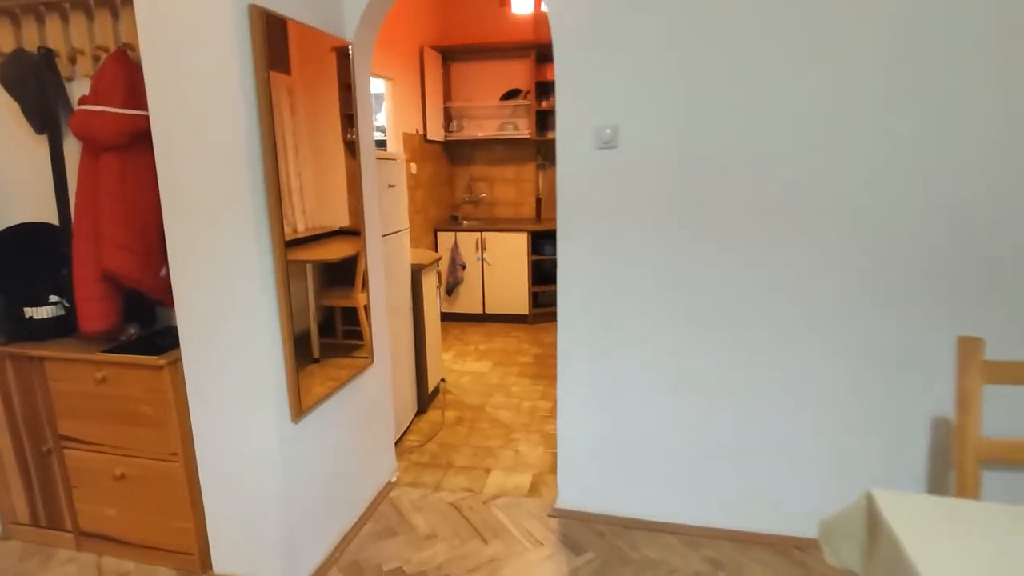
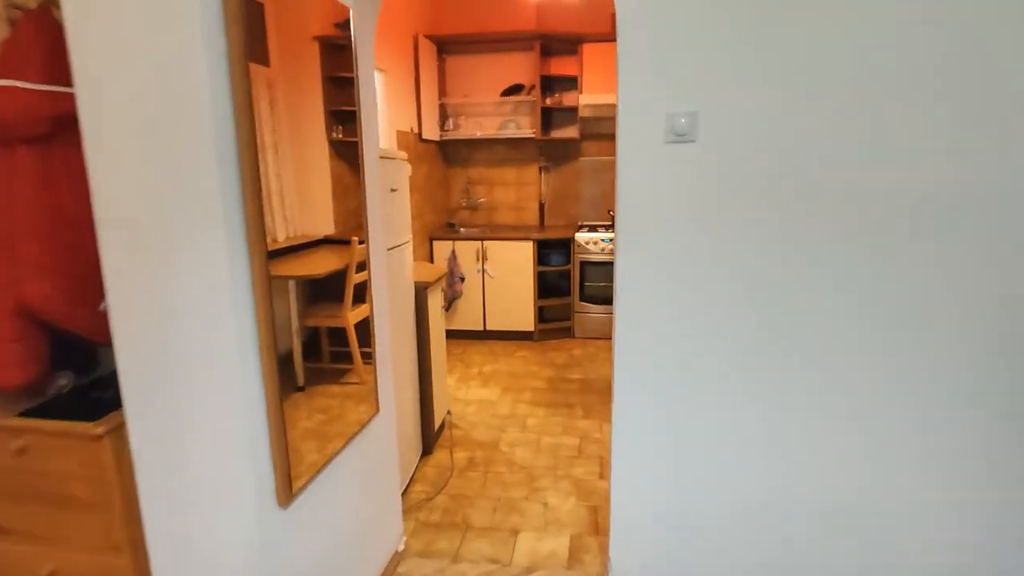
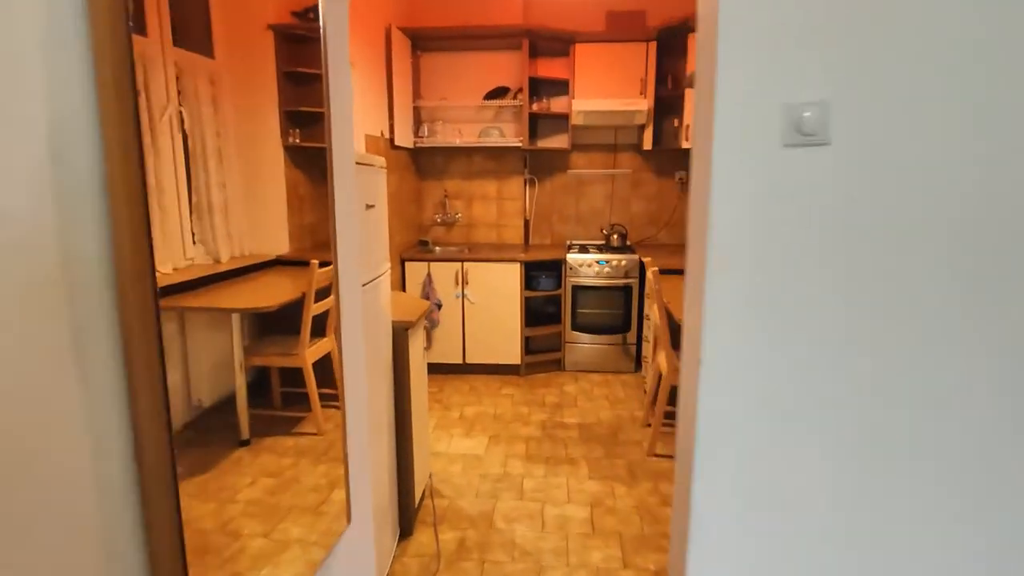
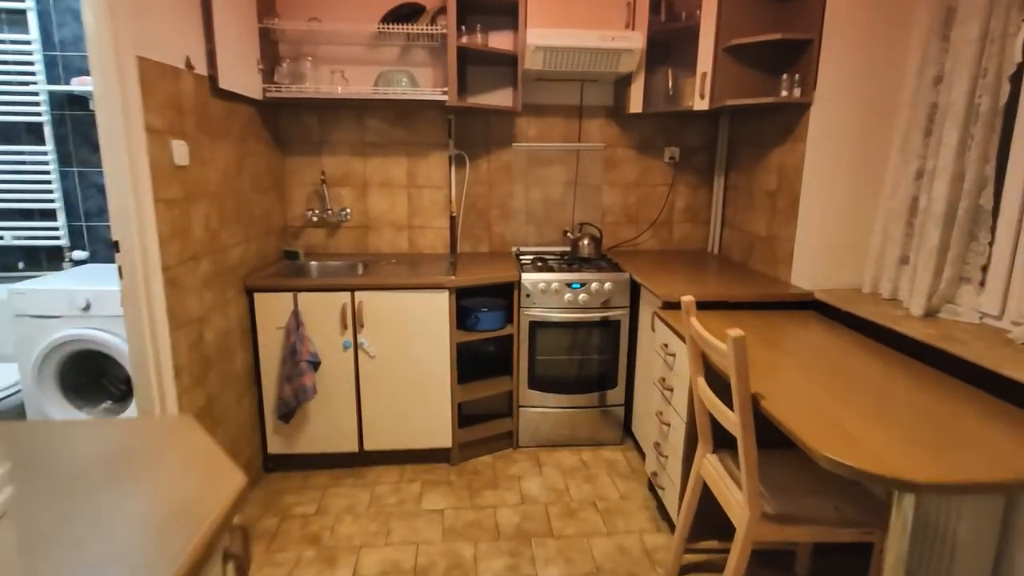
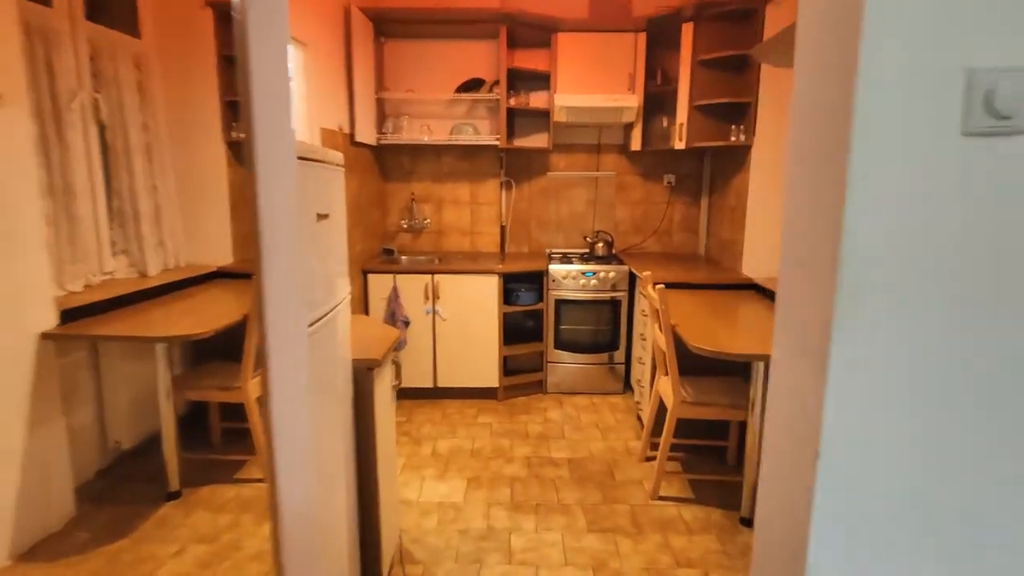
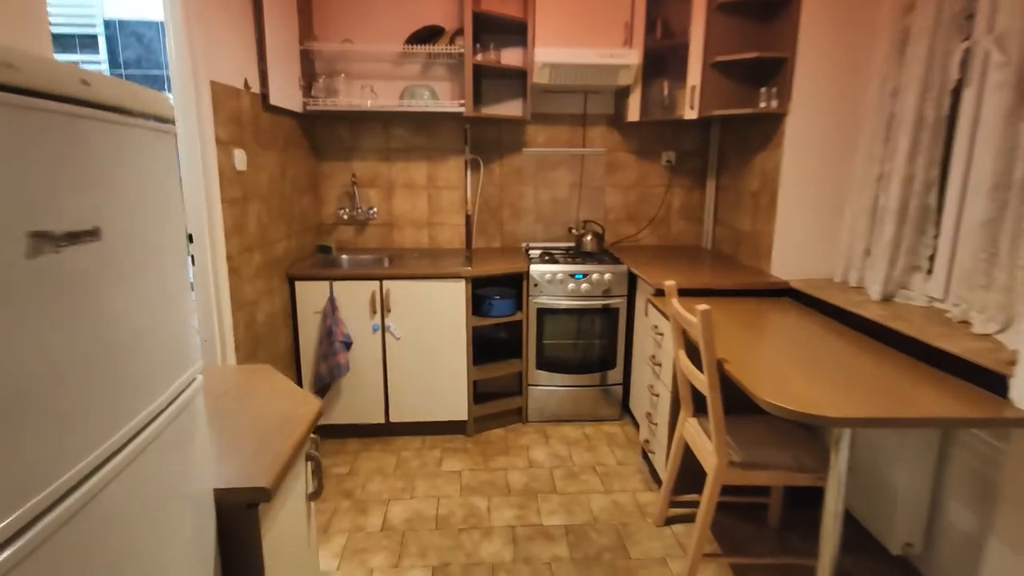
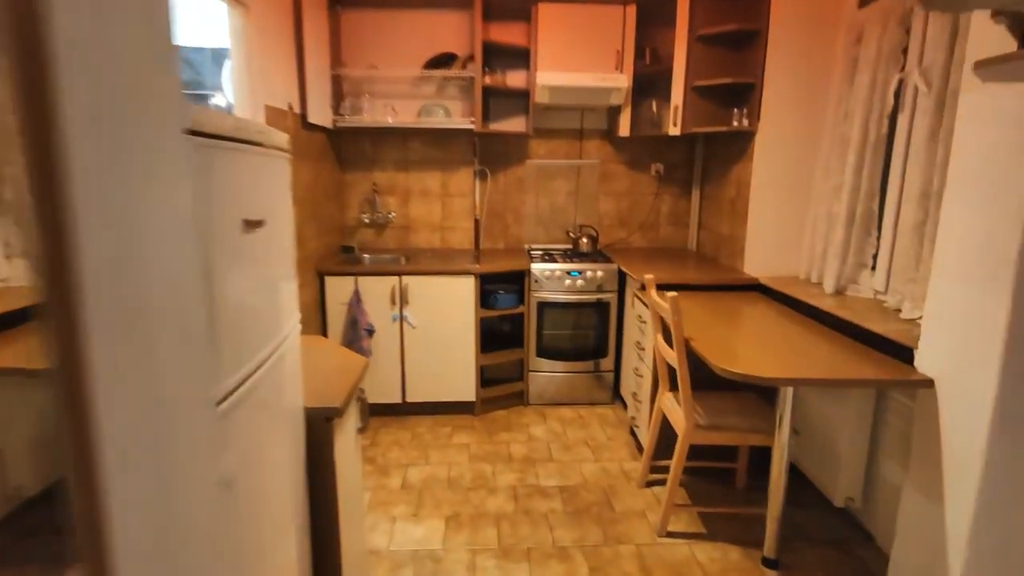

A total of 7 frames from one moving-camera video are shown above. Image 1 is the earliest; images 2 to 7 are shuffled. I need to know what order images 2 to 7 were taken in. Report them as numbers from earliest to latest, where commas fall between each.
2, 3, 5, 7, 6, 4
